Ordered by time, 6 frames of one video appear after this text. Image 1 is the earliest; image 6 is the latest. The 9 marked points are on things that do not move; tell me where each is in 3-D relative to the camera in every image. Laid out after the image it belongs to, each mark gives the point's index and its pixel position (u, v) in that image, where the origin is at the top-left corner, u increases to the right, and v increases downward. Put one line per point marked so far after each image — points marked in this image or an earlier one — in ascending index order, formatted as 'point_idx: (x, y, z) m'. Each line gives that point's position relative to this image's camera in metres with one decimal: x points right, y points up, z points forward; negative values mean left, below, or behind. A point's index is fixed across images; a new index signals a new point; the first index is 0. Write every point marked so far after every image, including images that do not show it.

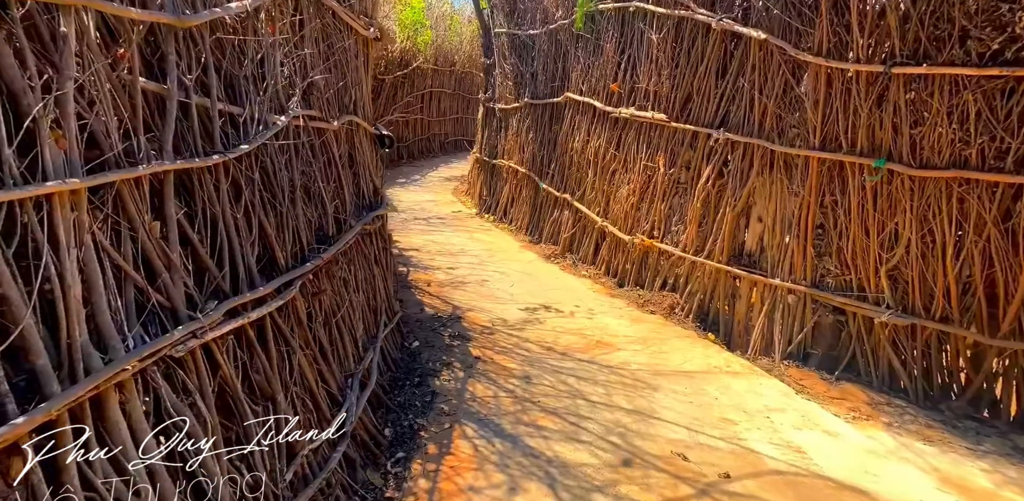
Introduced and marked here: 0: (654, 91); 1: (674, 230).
0: (+1.2, +1.3, +4.9) m
1: (+1.2, +0.2, +4.8) m
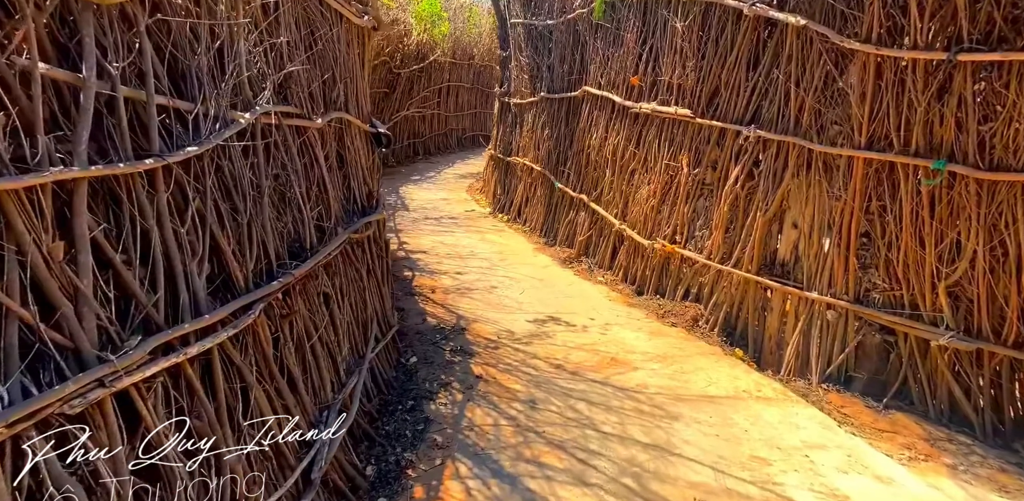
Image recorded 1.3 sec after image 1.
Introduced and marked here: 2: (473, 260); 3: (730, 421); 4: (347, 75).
0: (+1.2, +1.2, +4.5) m
1: (+1.3, +0.1, +4.4) m
2: (-0.4, -0.1, +6.0) m
3: (+1.0, -0.8, +2.8) m
4: (-0.9, +0.9, +3.3) m
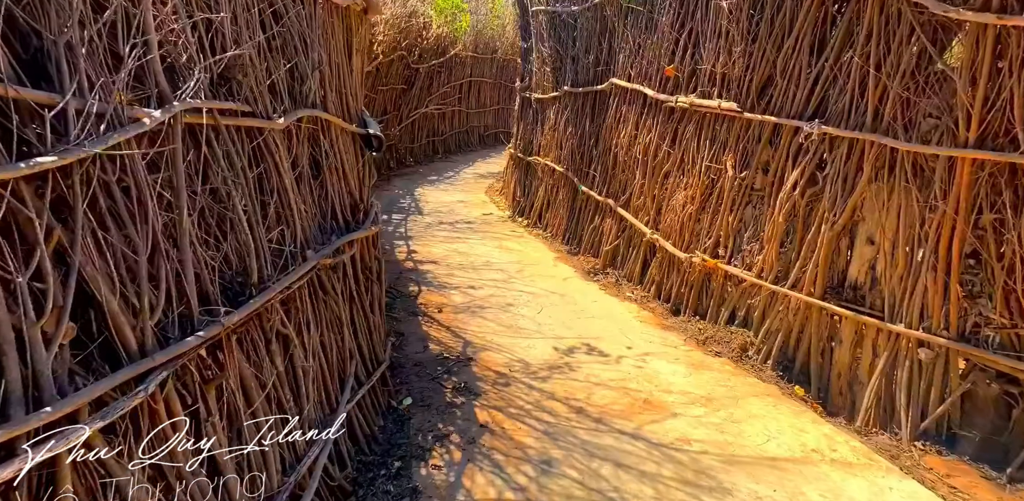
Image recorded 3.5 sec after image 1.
0: (+1.3, +1.1, +3.9) m
1: (+1.4, 0.0, +3.7) m
2: (-0.2, -0.2, +5.5) m
3: (+1.0, -0.9, +2.2) m
4: (-0.8, +0.8, +2.7) m
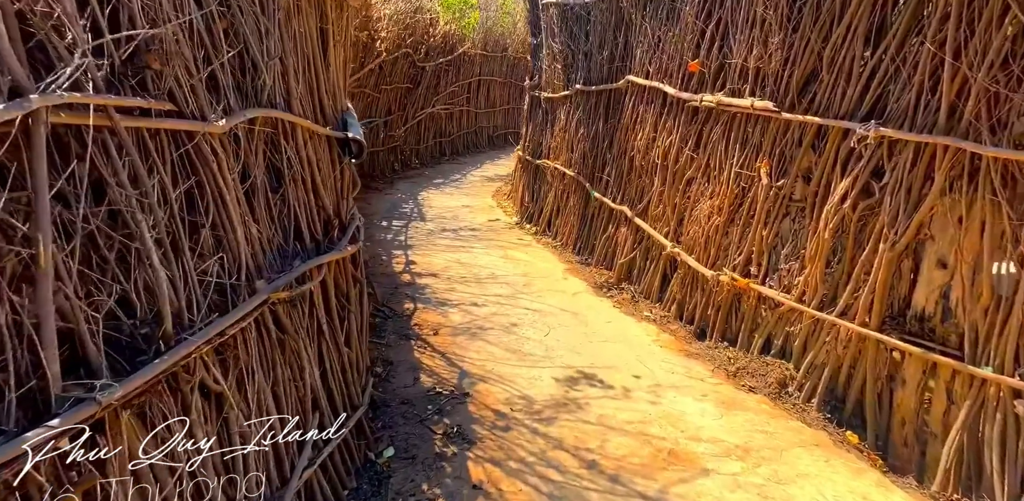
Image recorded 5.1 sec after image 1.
0: (+1.4, +1.0, +3.4) m
1: (+1.4, -0.1, +3.3) m
2: (-0.2, -0.3, +5.0) m
3: (+1.0, -1.0, +1.8) m
4: (-0.8, +0.7, +2.3) m
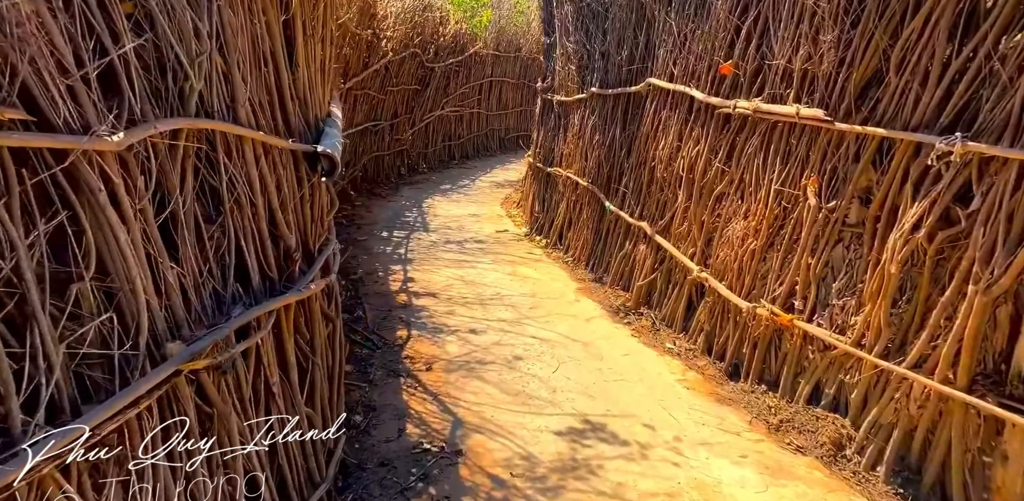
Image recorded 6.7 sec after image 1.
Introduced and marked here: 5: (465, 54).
0: (+1.4, +0.9, +2.9) m
1: (+1.5, -0.2, +2.8) m
2: (-0.1, -0.4, +4.5) m
3: (+1.0, -1.1, +1.2) m
4: (-0.8, +0.6, +1.8) m
5: (-0.8, +3.1, +9.8) m
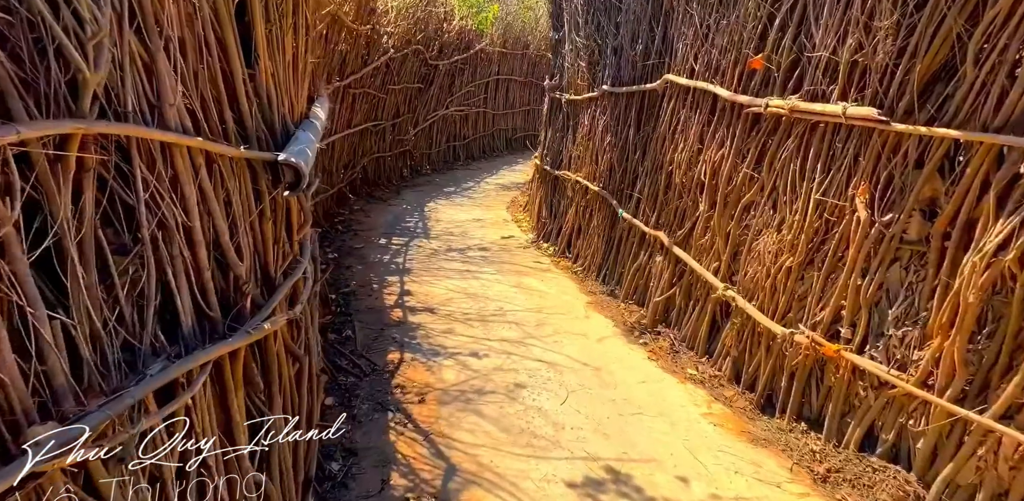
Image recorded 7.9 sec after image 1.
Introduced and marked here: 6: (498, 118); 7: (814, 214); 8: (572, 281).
0: (+1.4, +0.8, +2.5) m
1: (+1.5, -0.3, +2.4) m
2: (-0.1, -0.5, +4.1) m
3: (+1.0, -1.2, +0.8) m
4: (-0.8, +0.5, +1.4) m
5: (-0.7, +3.0, +9.4) m
6: (-0.3, +2.4, +11.2) m
7: (+1.3, +0.2, +2.7) m
8: (+0.5, -0.3, +5.1) m
